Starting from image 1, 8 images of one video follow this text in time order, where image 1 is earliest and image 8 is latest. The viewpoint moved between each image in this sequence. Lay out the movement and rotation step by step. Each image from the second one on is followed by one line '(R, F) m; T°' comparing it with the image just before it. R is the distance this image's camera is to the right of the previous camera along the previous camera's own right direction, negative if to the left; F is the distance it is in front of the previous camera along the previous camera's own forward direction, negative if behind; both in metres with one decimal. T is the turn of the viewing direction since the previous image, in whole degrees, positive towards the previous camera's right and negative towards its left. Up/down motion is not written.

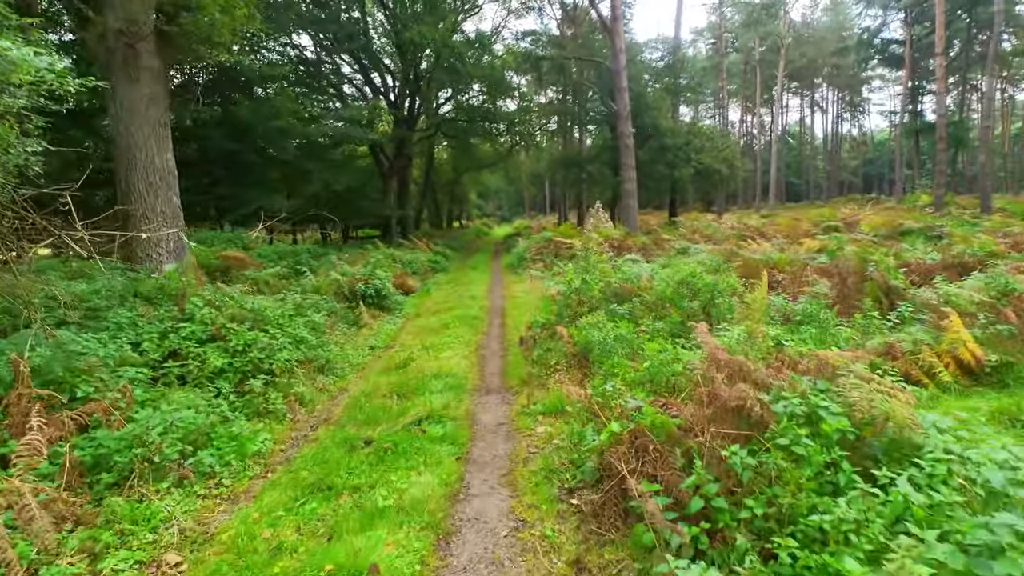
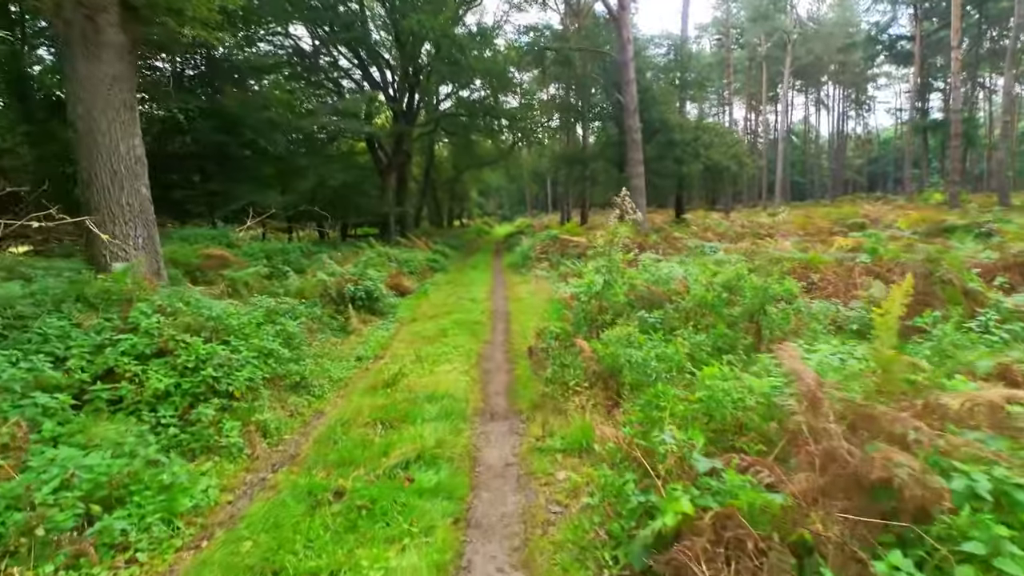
(-0.1, +1.1) m; 0°
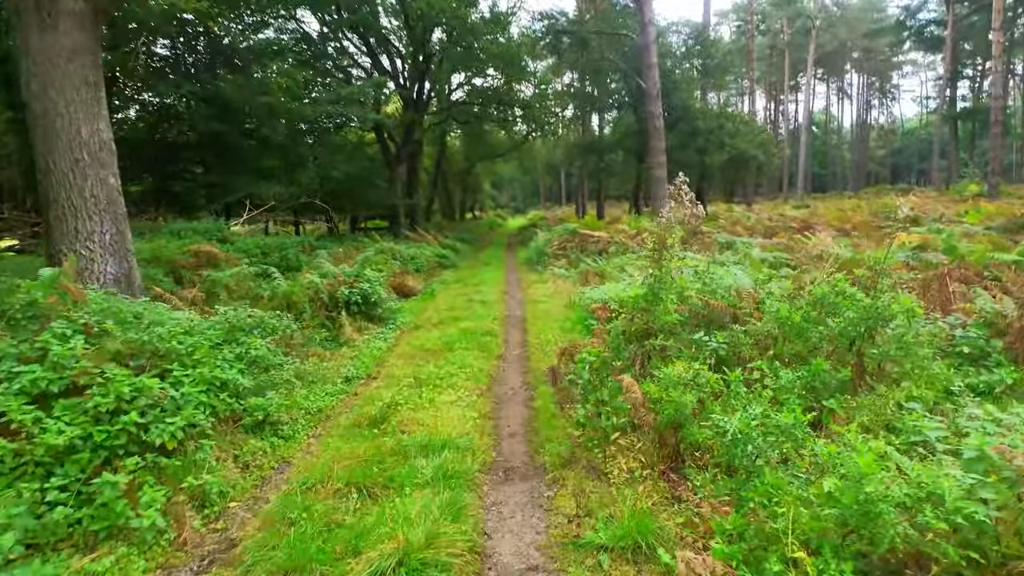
(-0.1, +1.3) m; -1°
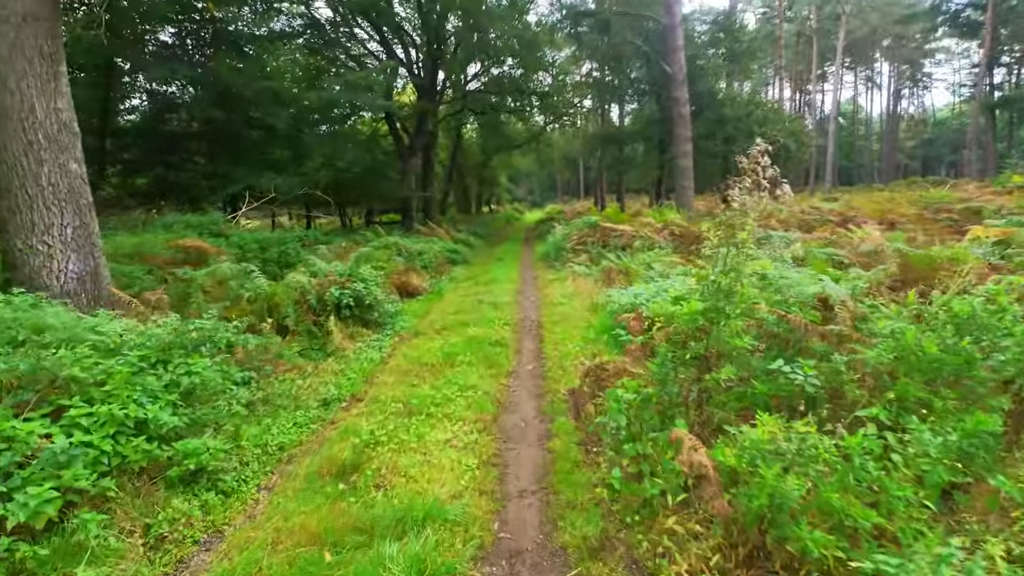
(0.0, +1.2) m; -2°
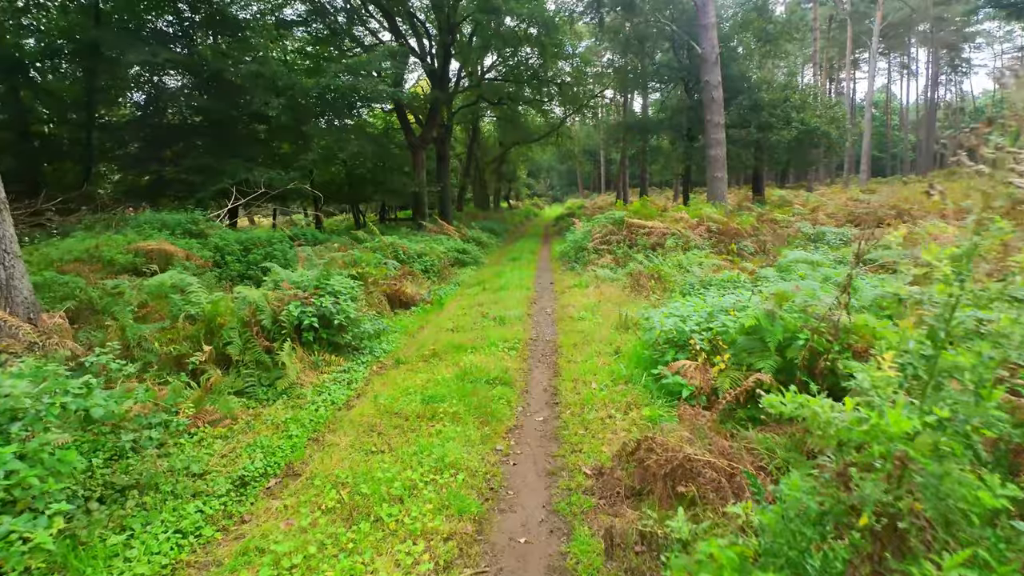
(+0.1, +1.8) m; -2°
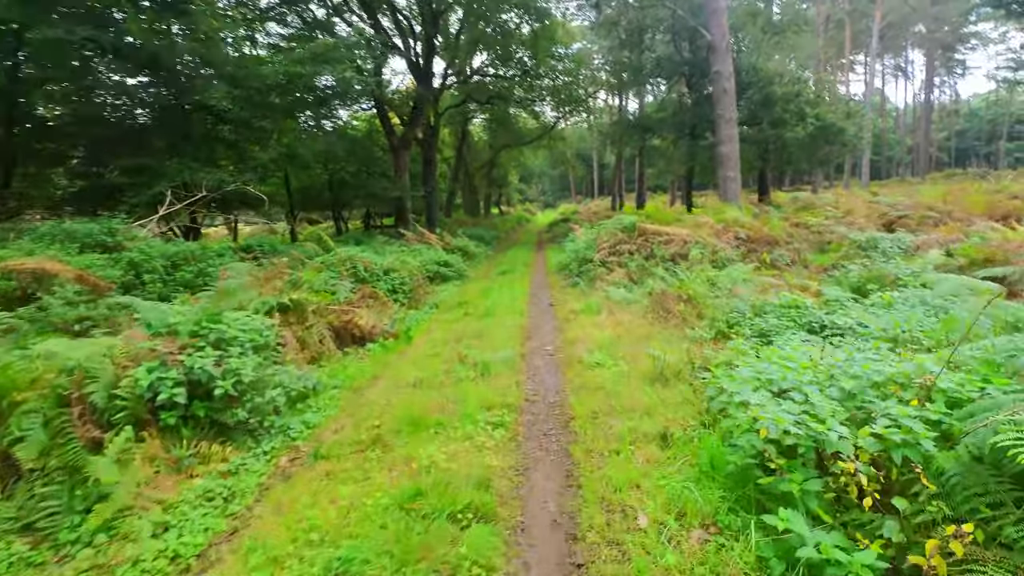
(+0.1, +2.3) m; +1°
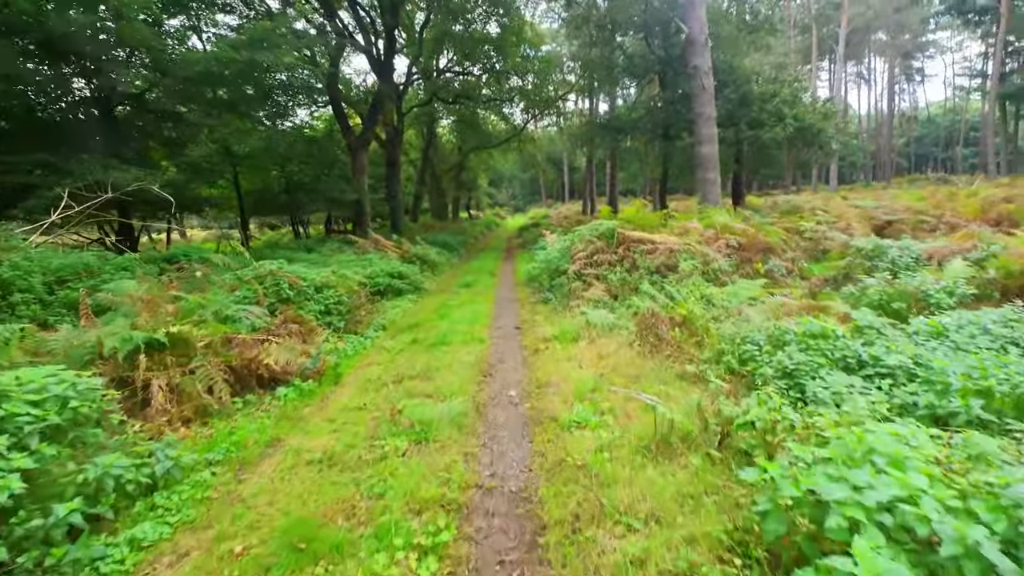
(+0.2, +1.5) m; +3°
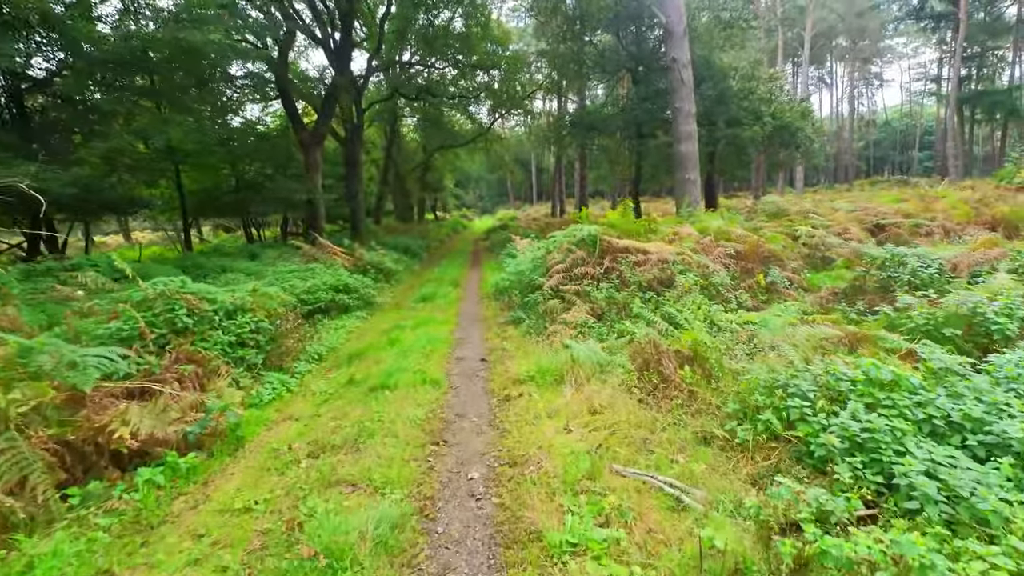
(0.0, +1.5) m; +3°
